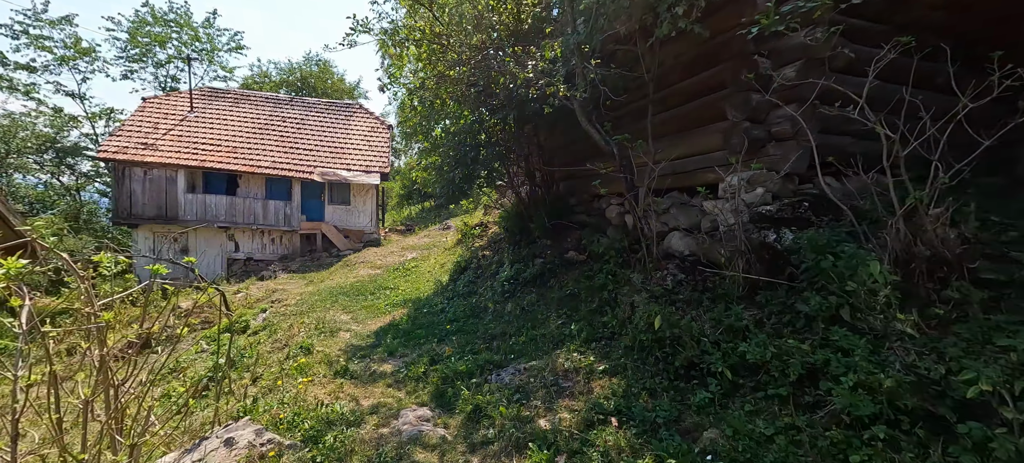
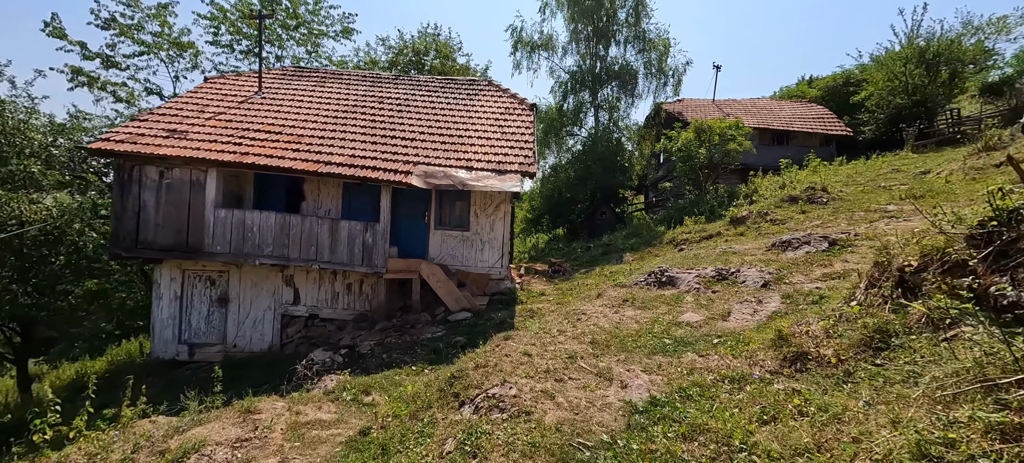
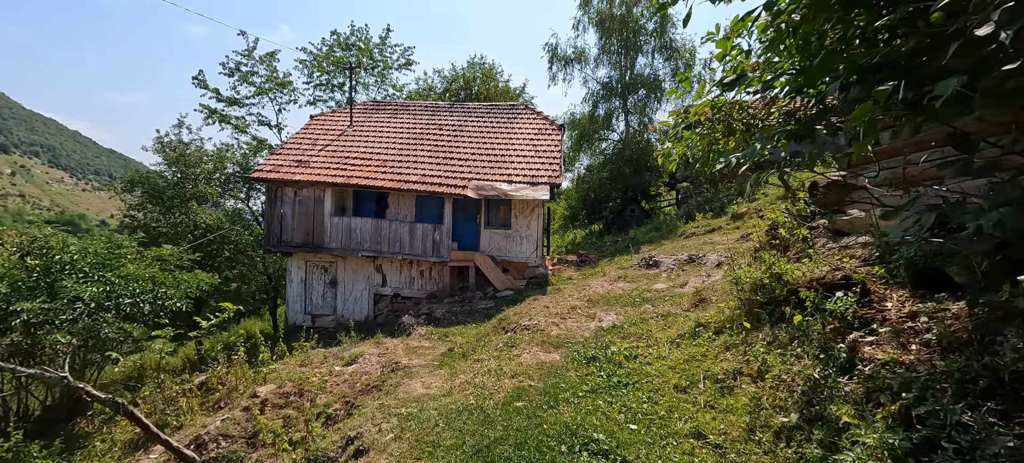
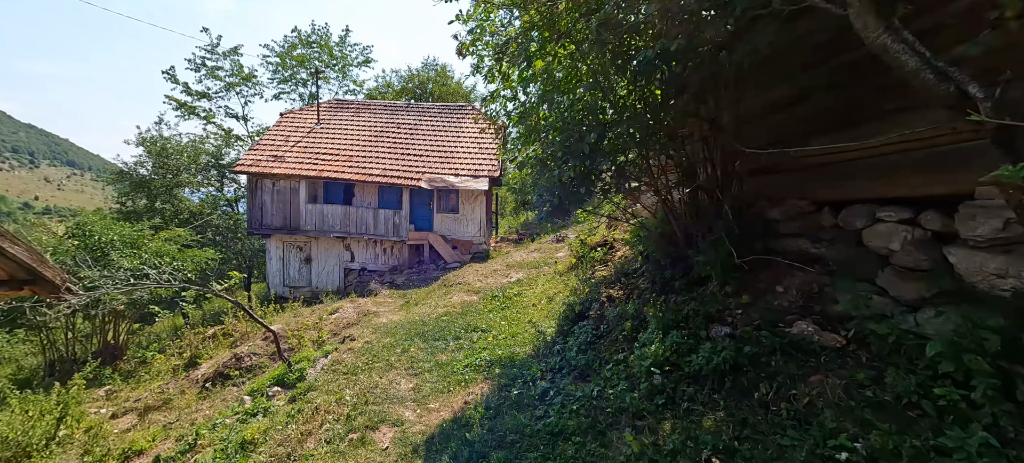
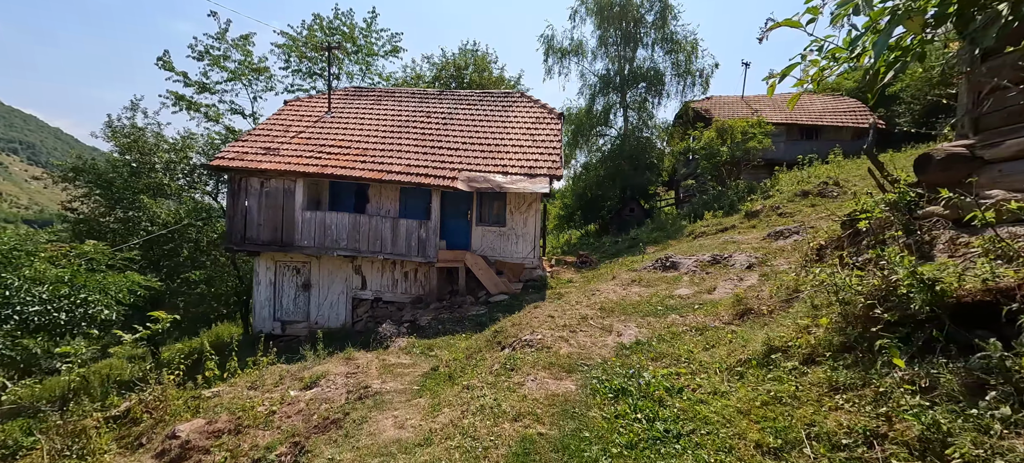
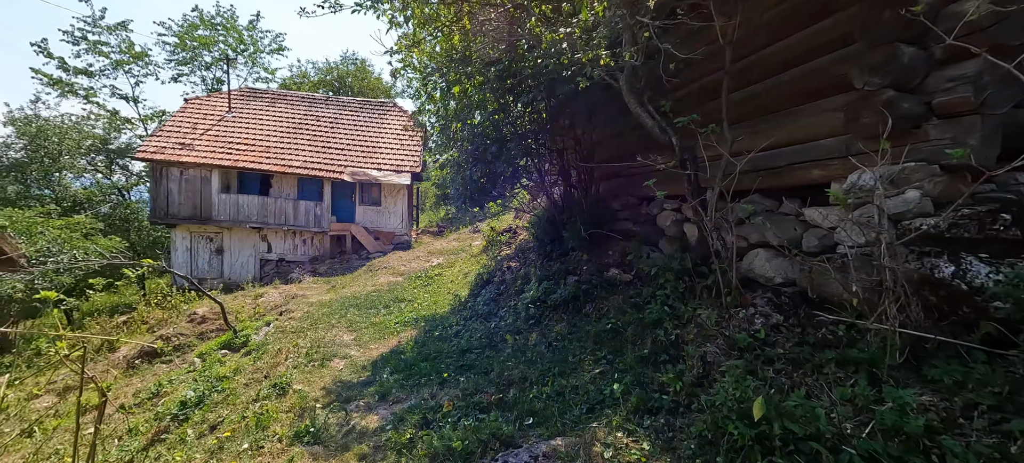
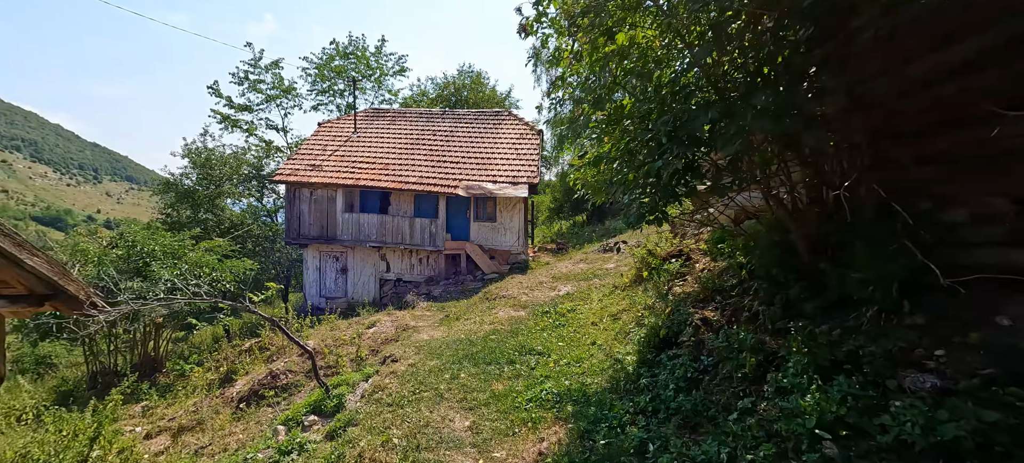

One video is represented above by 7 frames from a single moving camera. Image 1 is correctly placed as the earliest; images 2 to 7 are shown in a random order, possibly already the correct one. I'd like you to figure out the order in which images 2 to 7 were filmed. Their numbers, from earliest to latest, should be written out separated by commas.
6, 4, 7, 3, 5, 2
